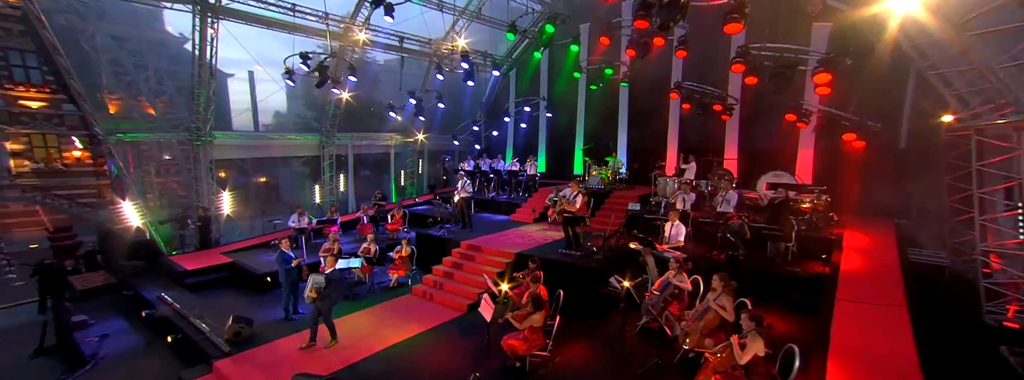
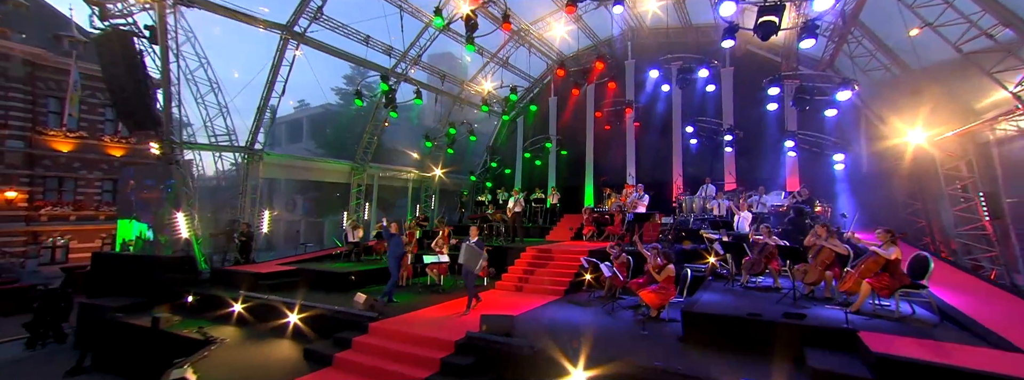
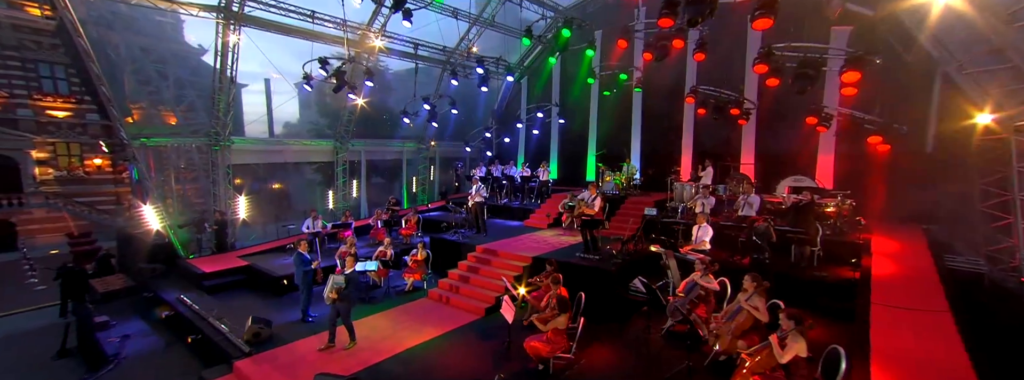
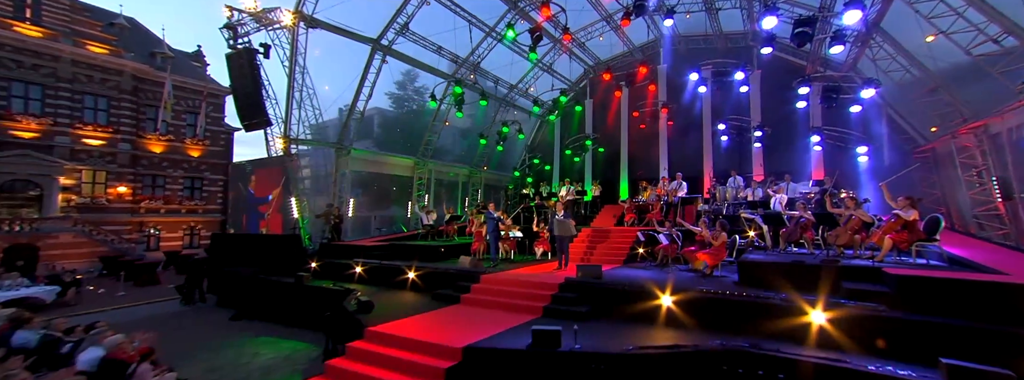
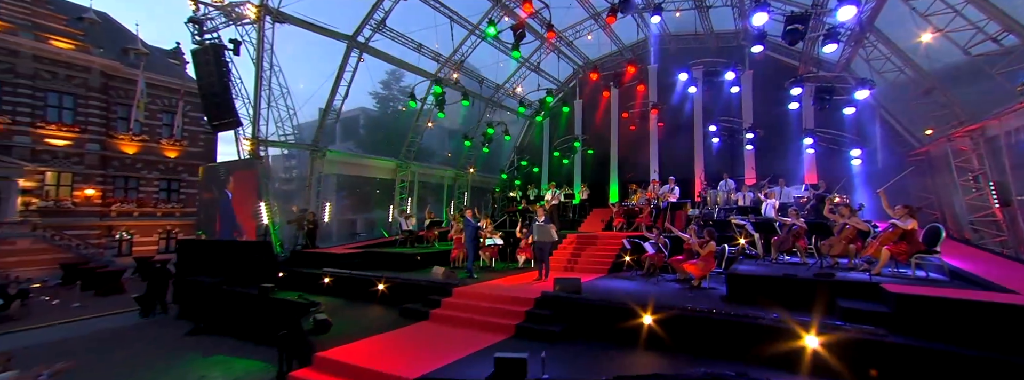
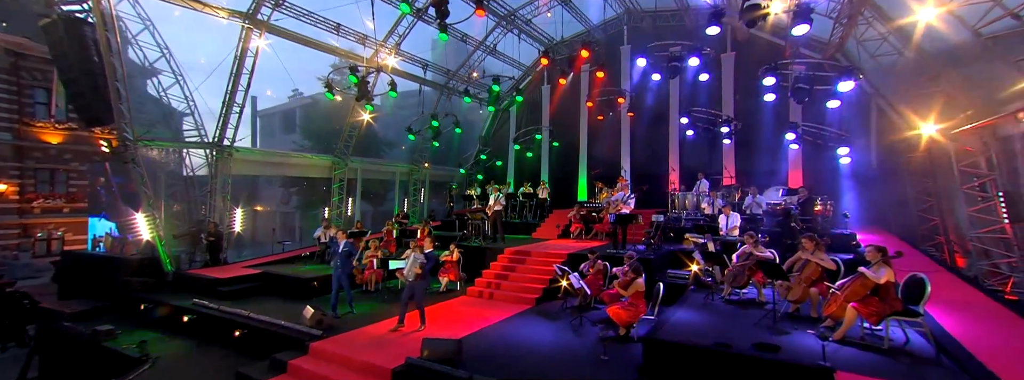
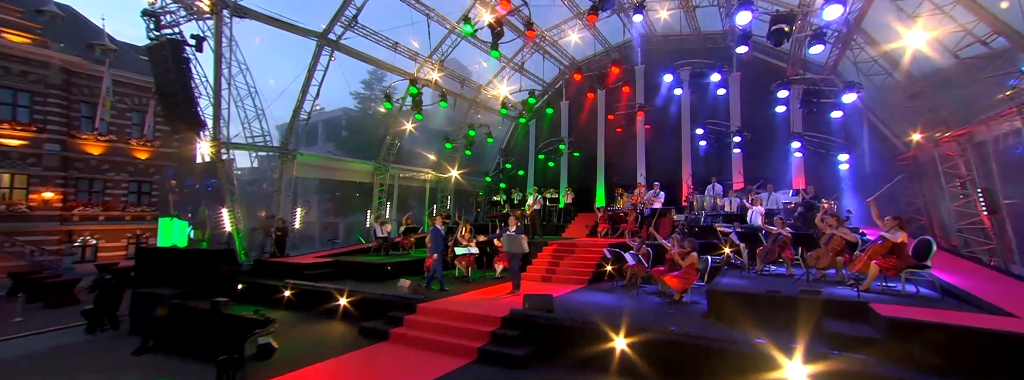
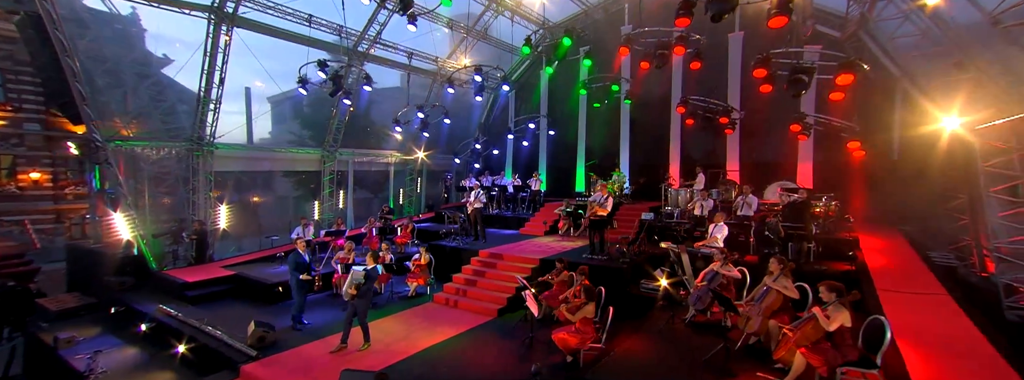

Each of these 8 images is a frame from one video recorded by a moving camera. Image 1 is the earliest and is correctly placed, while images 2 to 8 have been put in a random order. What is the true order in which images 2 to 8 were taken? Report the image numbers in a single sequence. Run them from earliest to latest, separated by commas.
3, 8, 6, 2, 7, 5, 4
